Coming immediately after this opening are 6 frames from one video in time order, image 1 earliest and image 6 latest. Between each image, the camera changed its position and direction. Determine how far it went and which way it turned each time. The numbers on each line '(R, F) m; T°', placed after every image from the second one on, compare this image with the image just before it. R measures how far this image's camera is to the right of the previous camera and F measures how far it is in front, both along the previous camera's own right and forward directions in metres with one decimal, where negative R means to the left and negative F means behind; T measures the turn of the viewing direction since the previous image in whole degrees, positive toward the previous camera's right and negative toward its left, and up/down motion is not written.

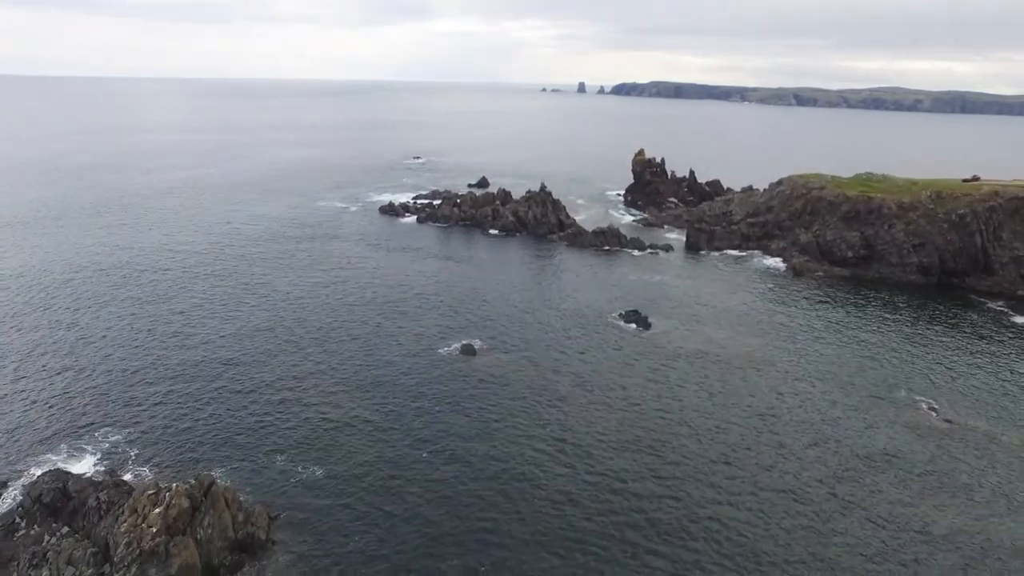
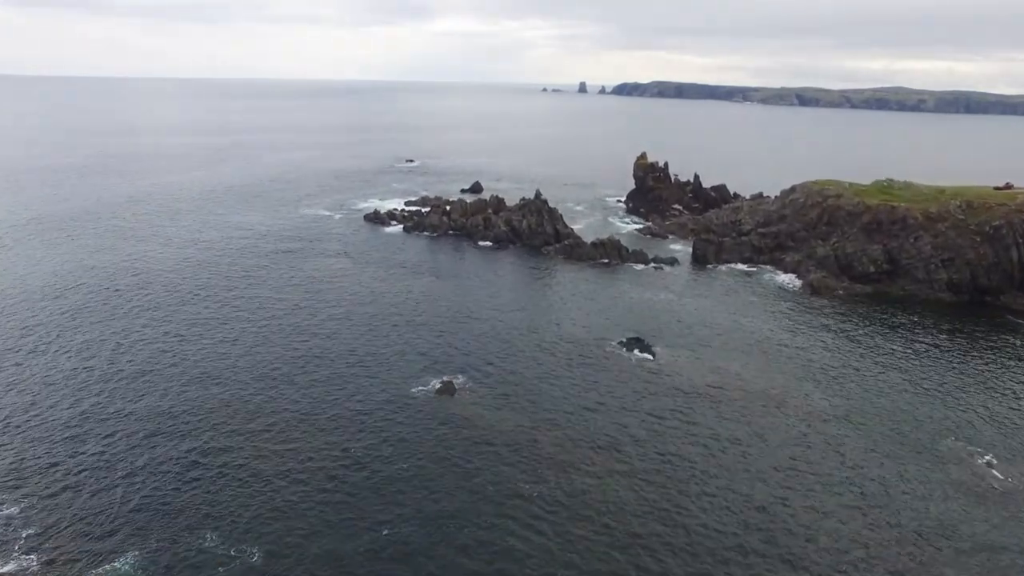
(+1.2, +8.5) m; 0°
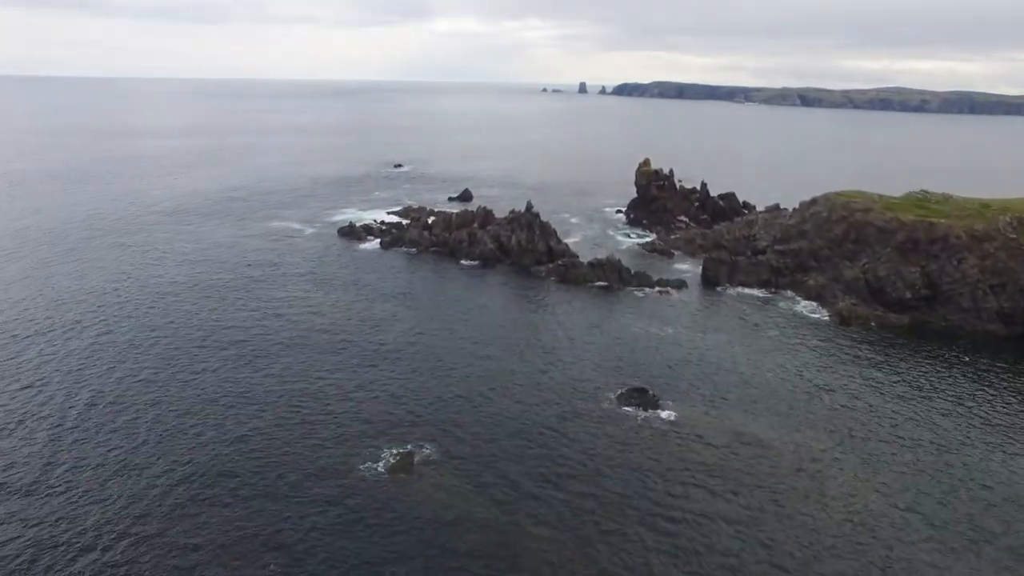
(+1.7, +11.9) m; 0°
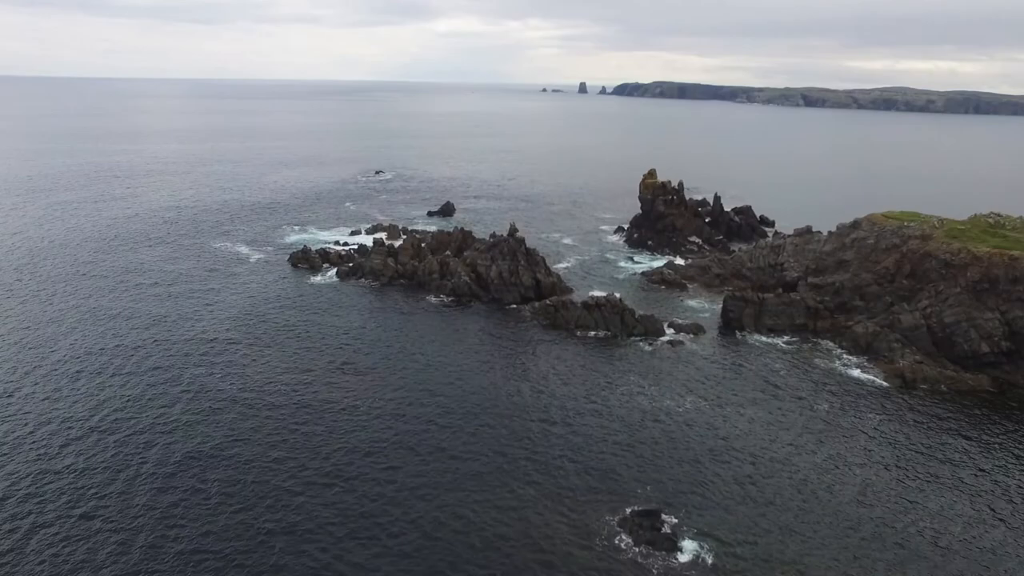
(+2.3, +17.3) m; 0°
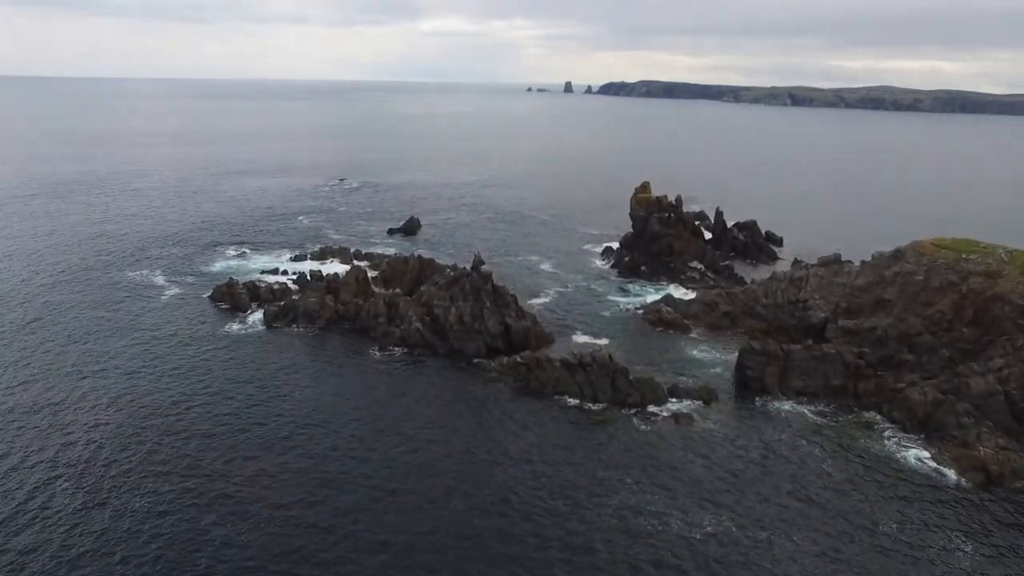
(+2.1, +16.3) m; +1°
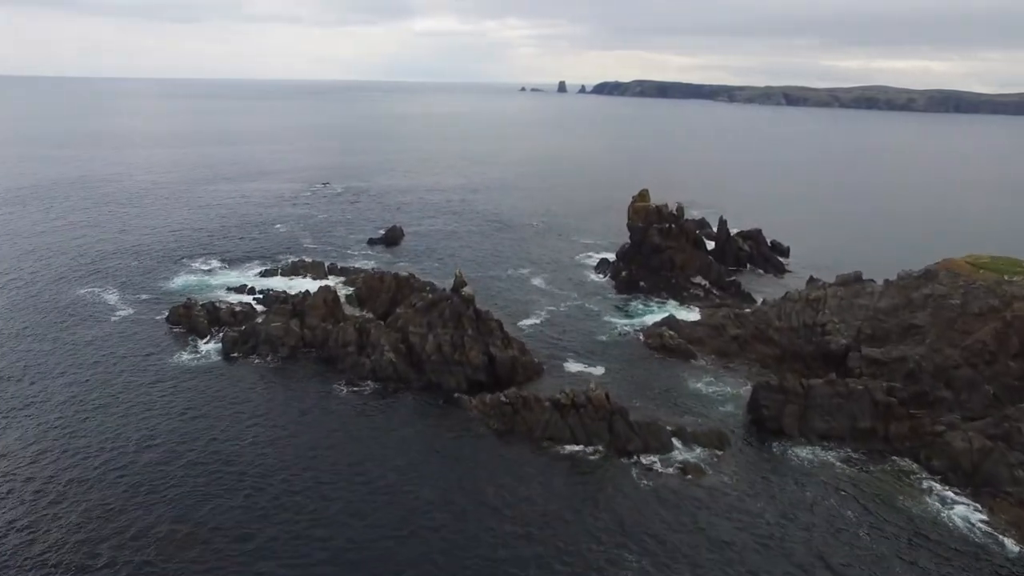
(+0.7, +7.5) m; 0°
